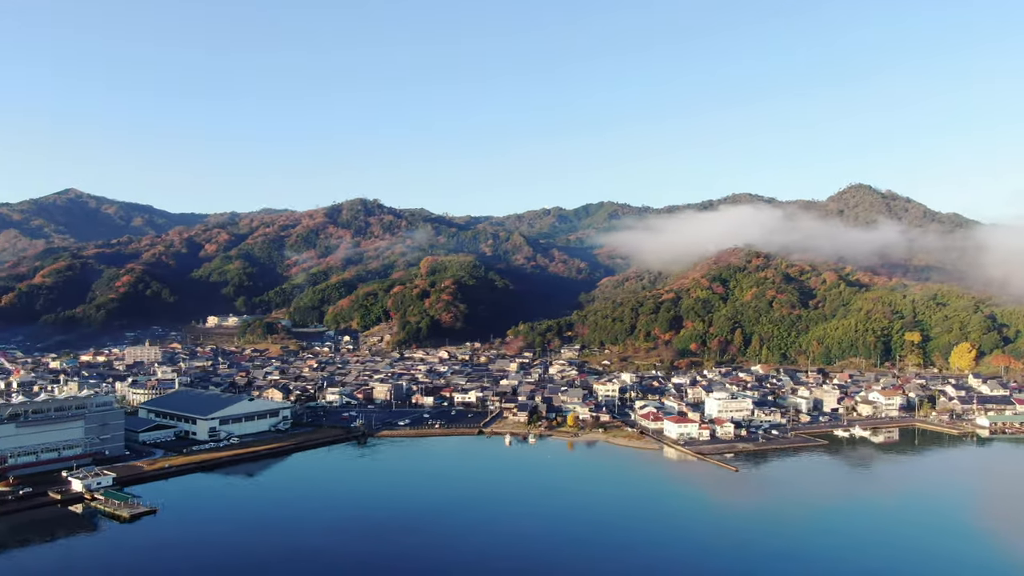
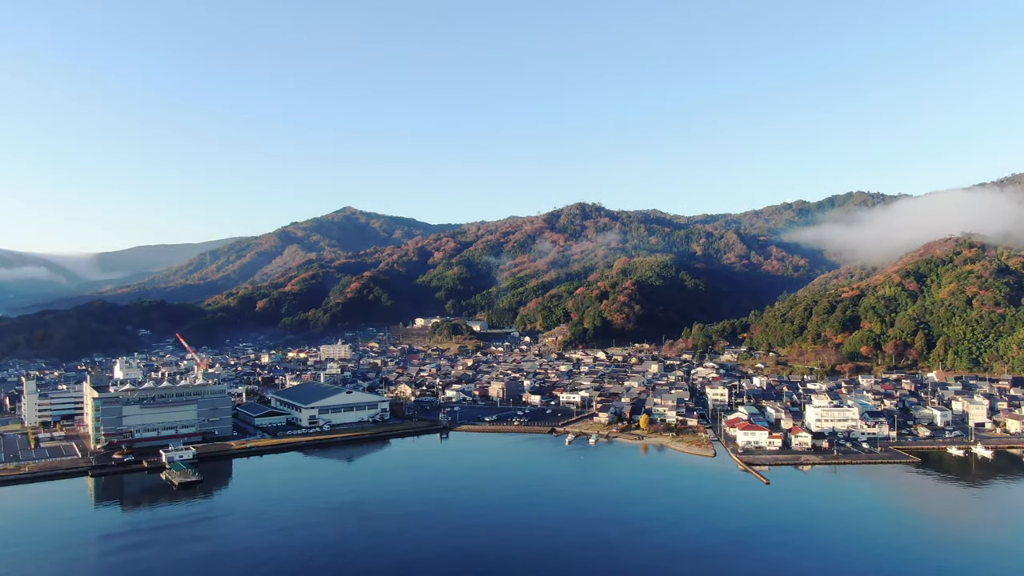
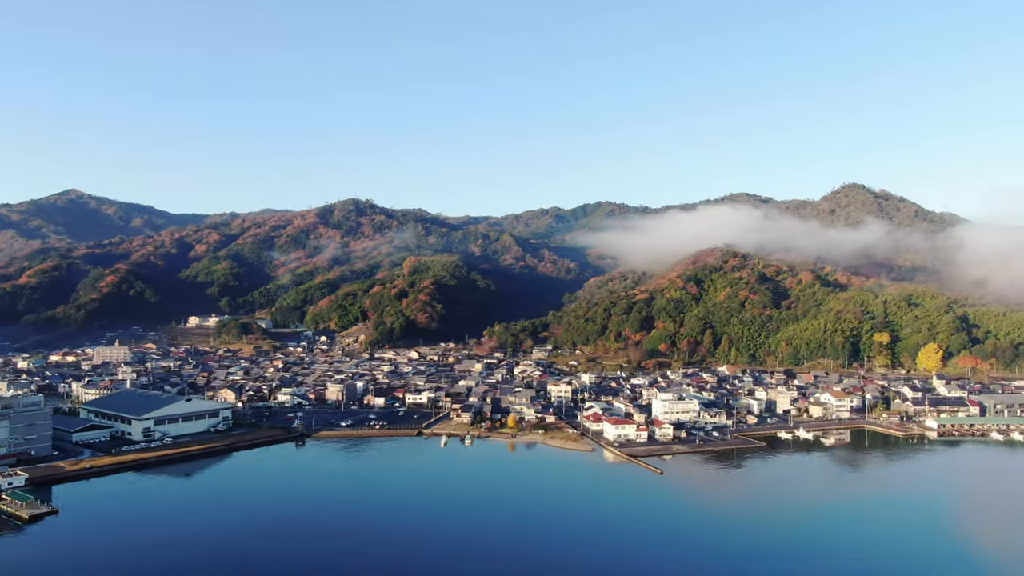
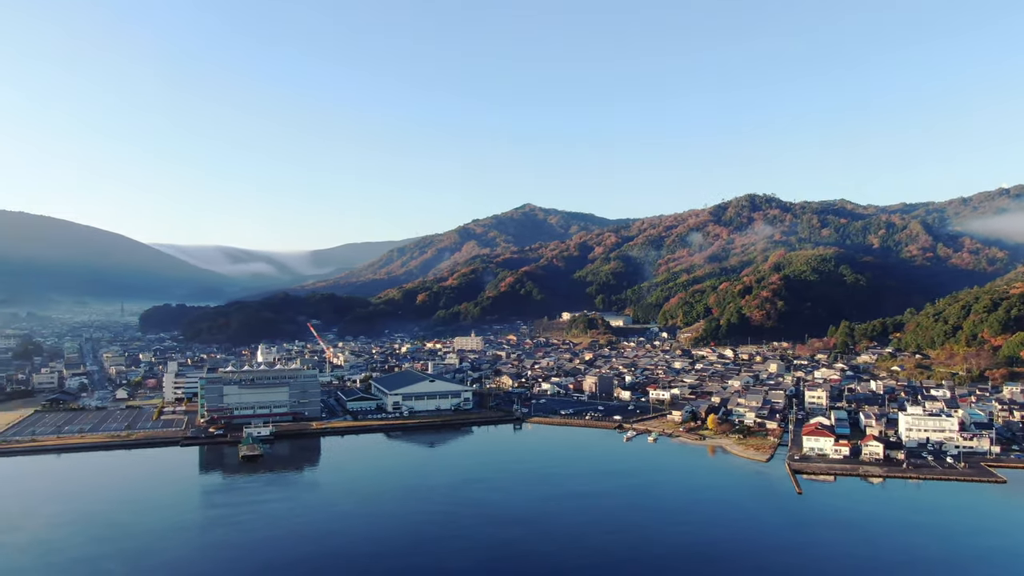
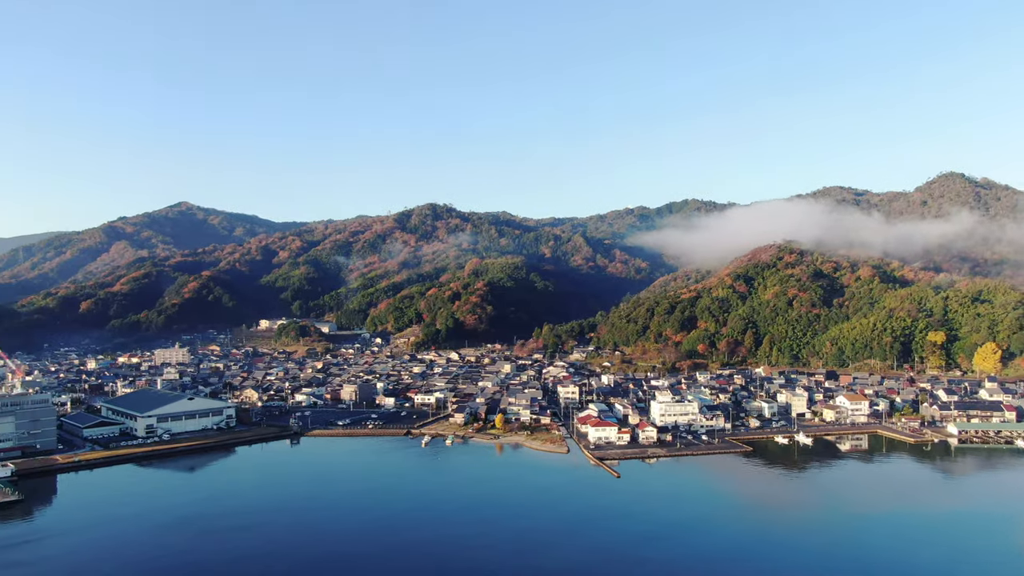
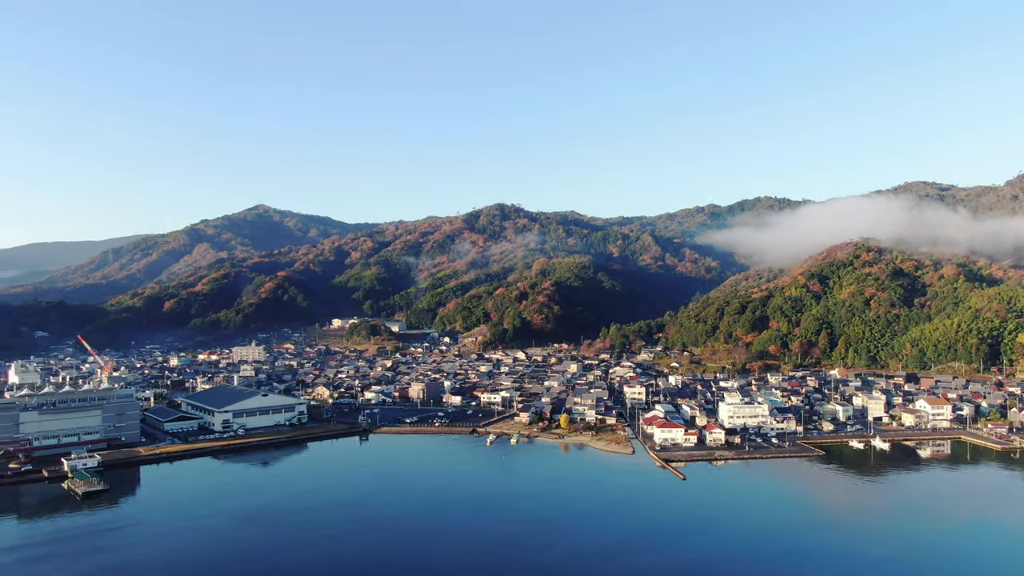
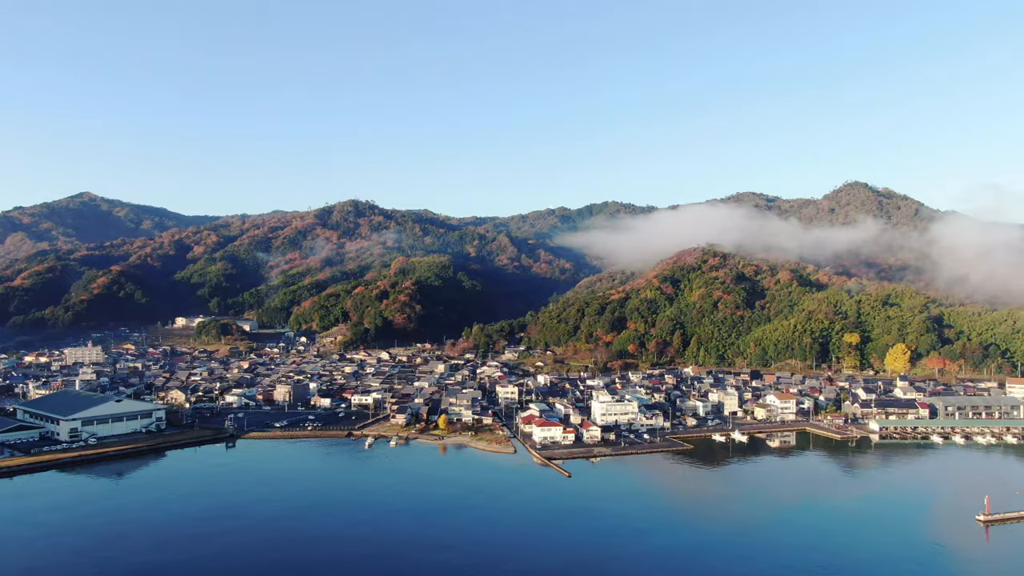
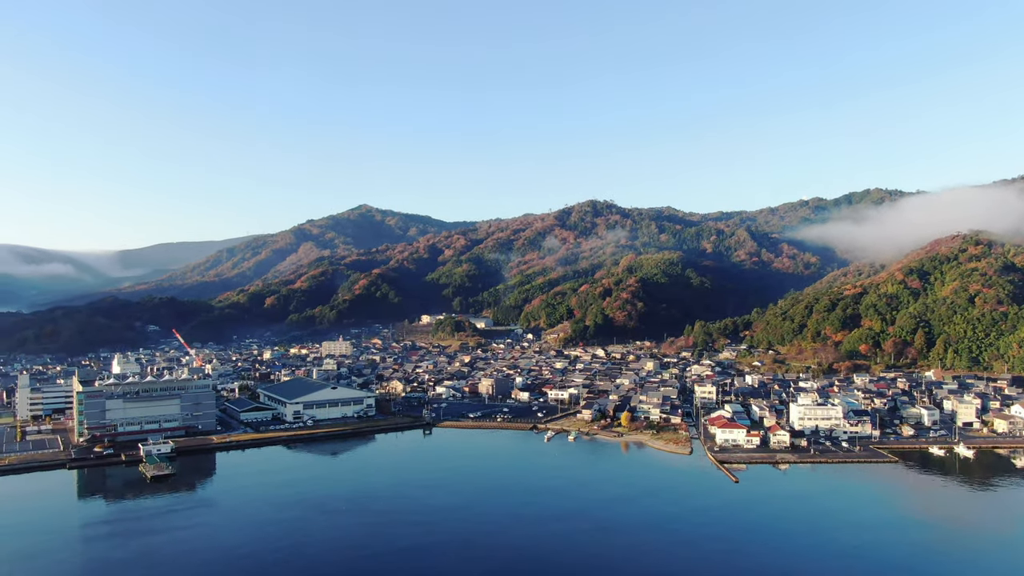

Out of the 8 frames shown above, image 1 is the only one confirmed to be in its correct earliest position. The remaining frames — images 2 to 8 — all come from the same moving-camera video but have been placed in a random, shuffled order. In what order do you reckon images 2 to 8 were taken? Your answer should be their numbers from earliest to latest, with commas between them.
3, 7, 5, 6, 2, 8, 4
